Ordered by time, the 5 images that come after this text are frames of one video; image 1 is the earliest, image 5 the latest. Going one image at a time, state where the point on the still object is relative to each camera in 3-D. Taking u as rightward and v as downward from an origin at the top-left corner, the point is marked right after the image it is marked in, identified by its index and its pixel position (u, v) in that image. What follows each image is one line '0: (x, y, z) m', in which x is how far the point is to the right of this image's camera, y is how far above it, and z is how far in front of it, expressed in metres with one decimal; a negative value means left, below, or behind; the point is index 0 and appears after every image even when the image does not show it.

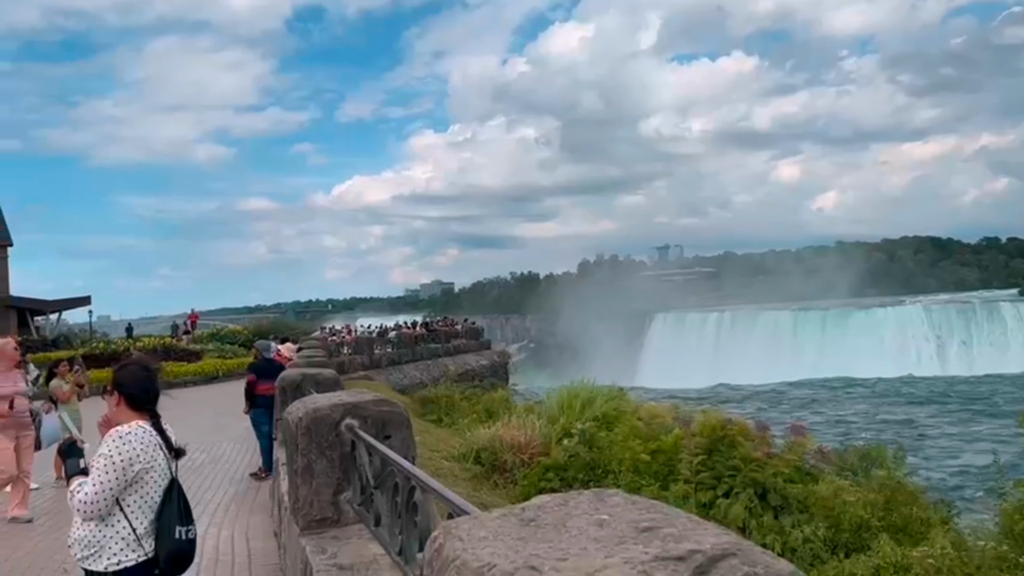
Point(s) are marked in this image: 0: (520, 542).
0: (0.0, -0.5, +1.7) m
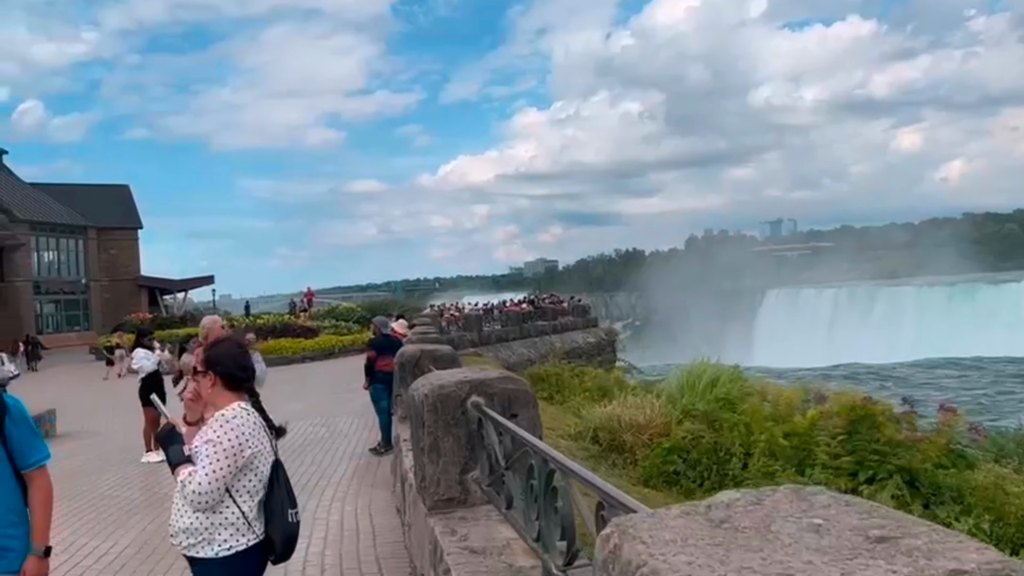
0: (+0.4, -0.4, +1.5) m
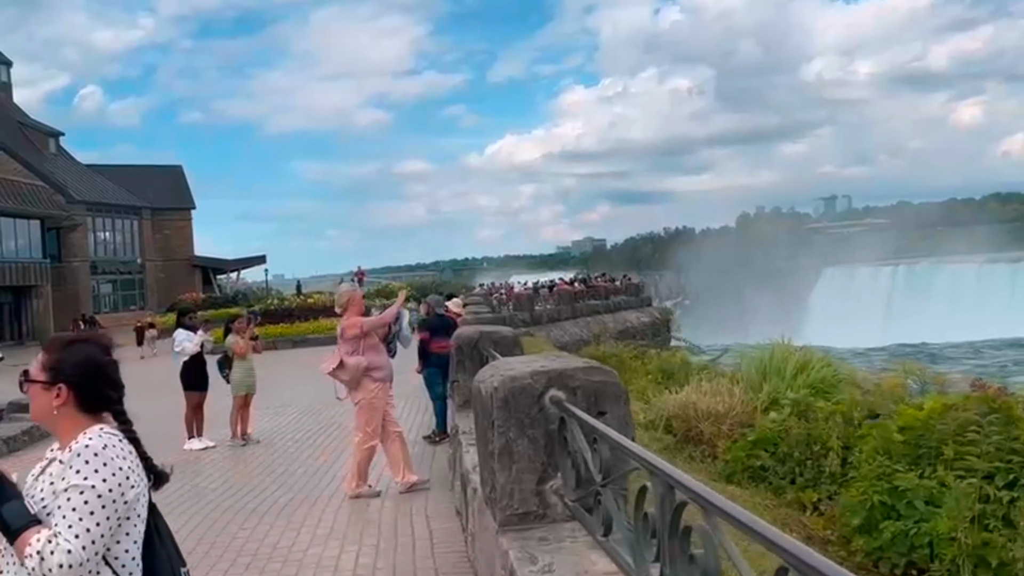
0: (+0.6, -0.4, +0.6) m
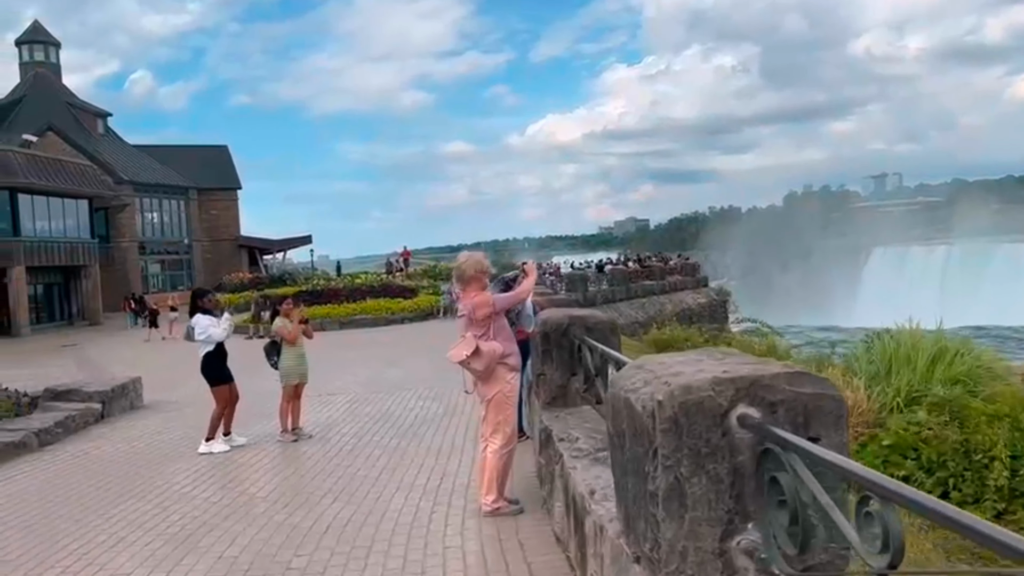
0: (+1.0, -0.4, -0.7) m
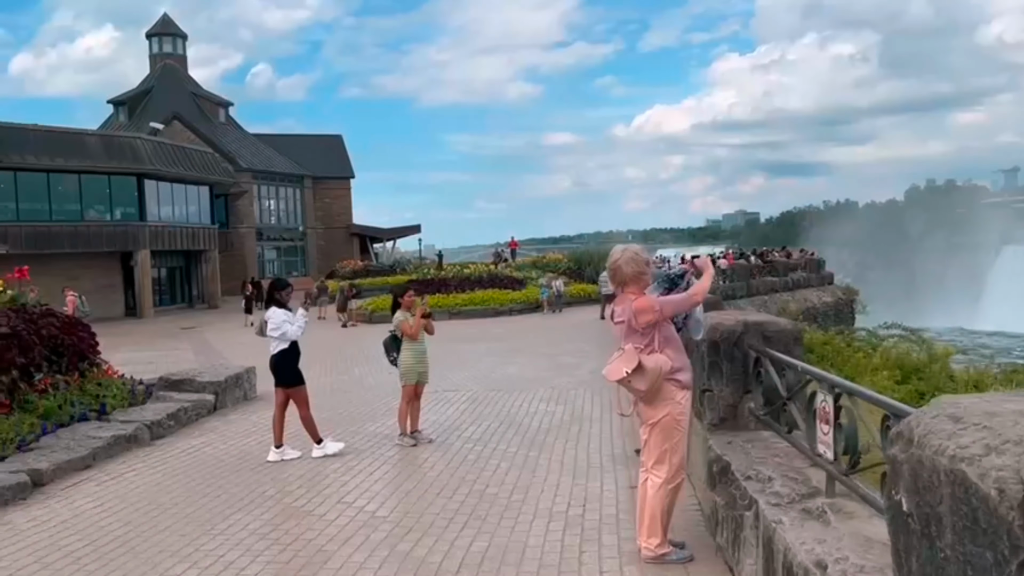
0: (+1.2, -0.5, -1.8) m
